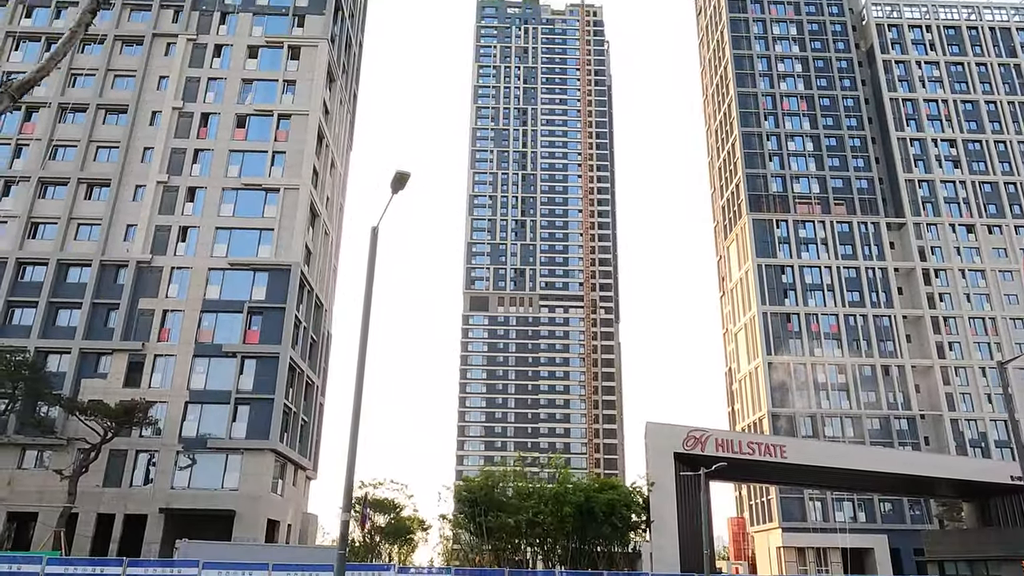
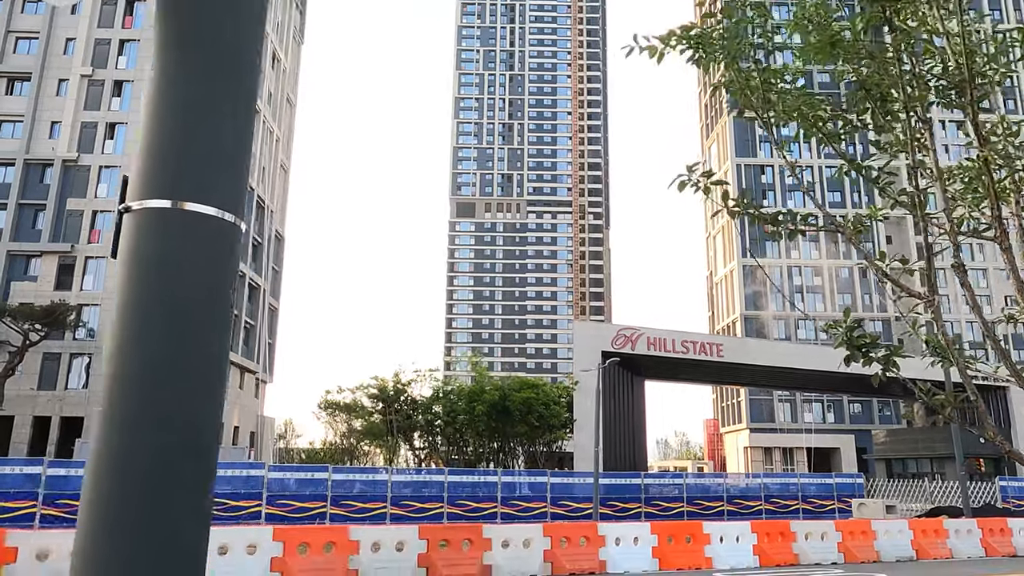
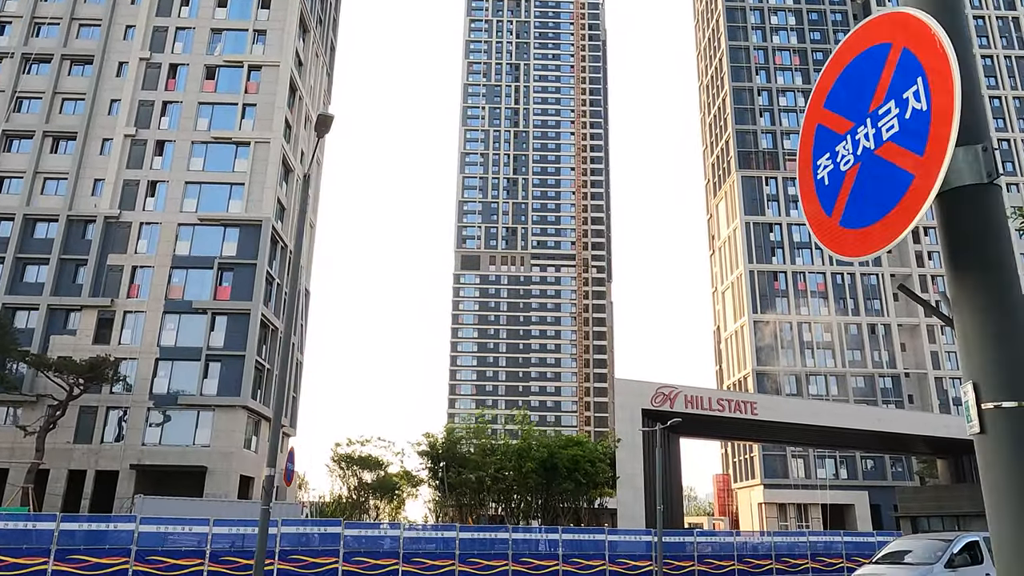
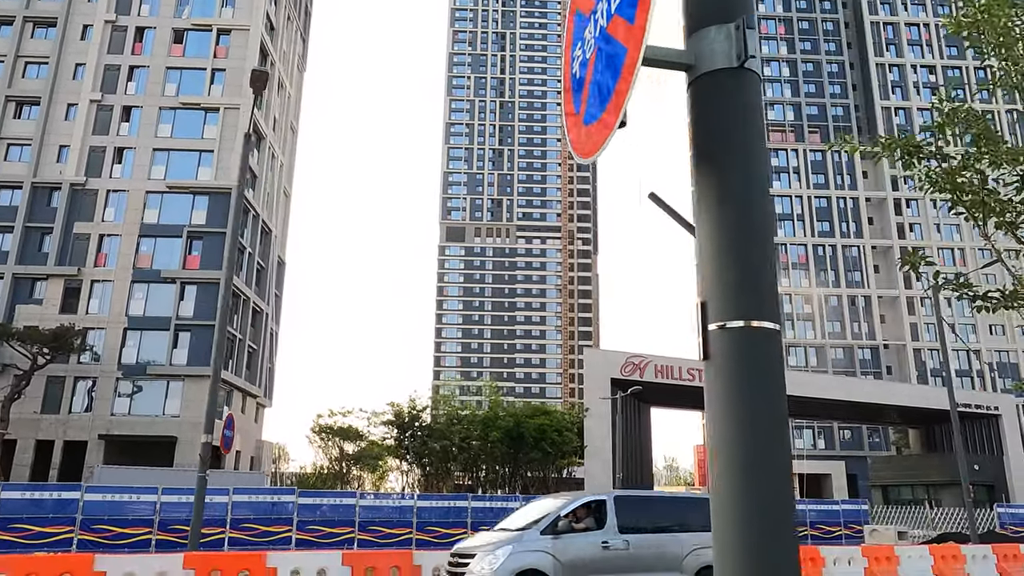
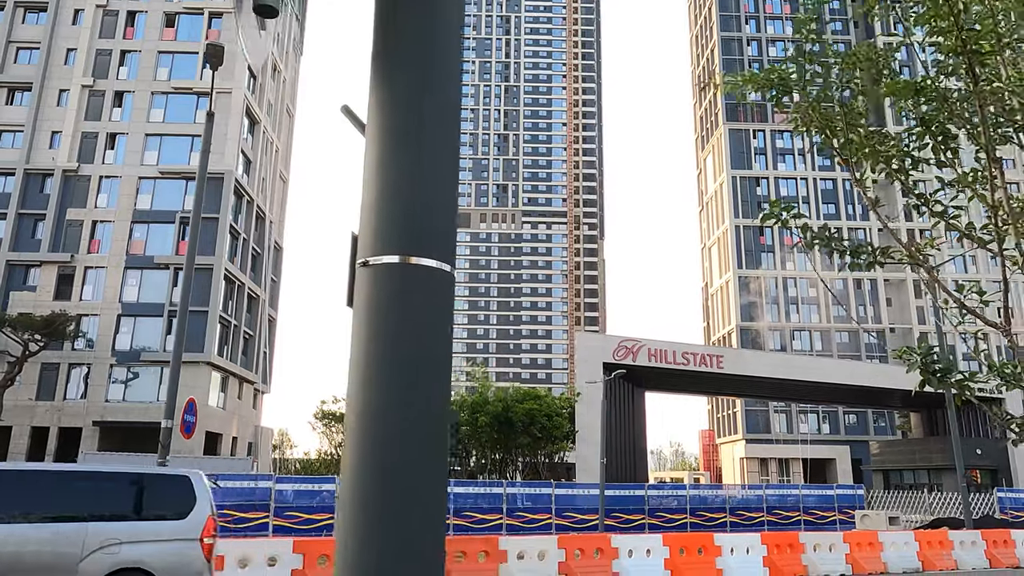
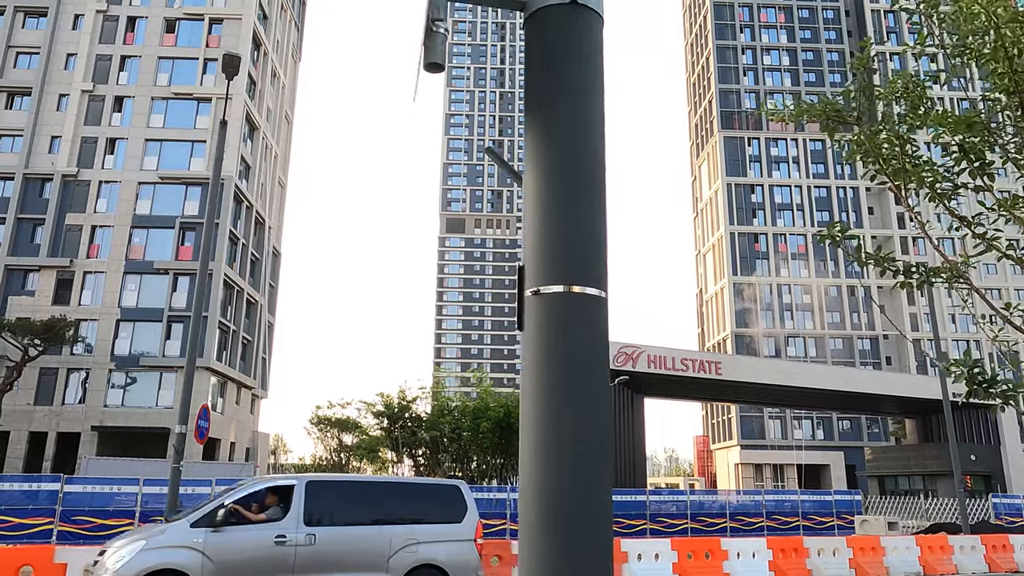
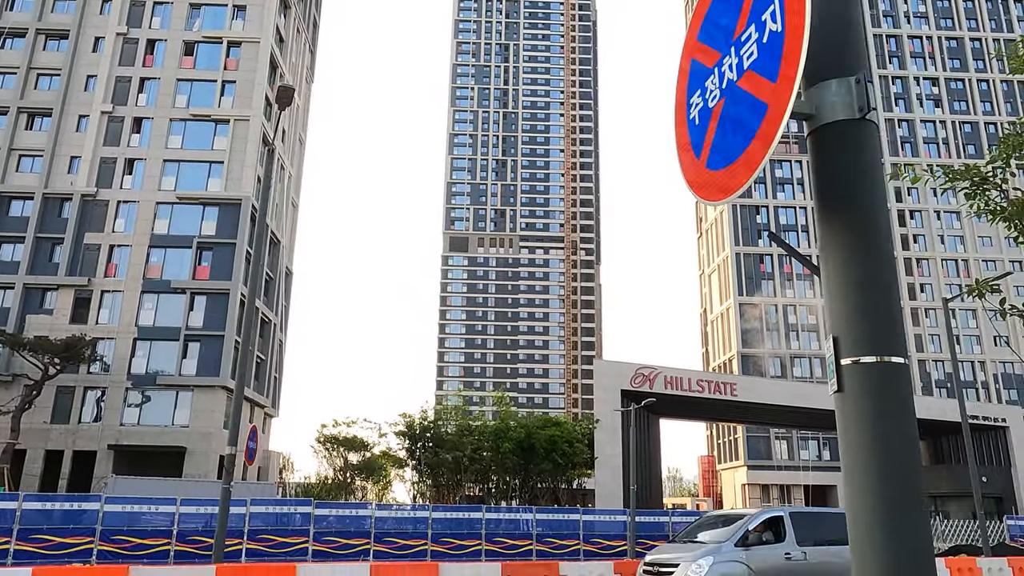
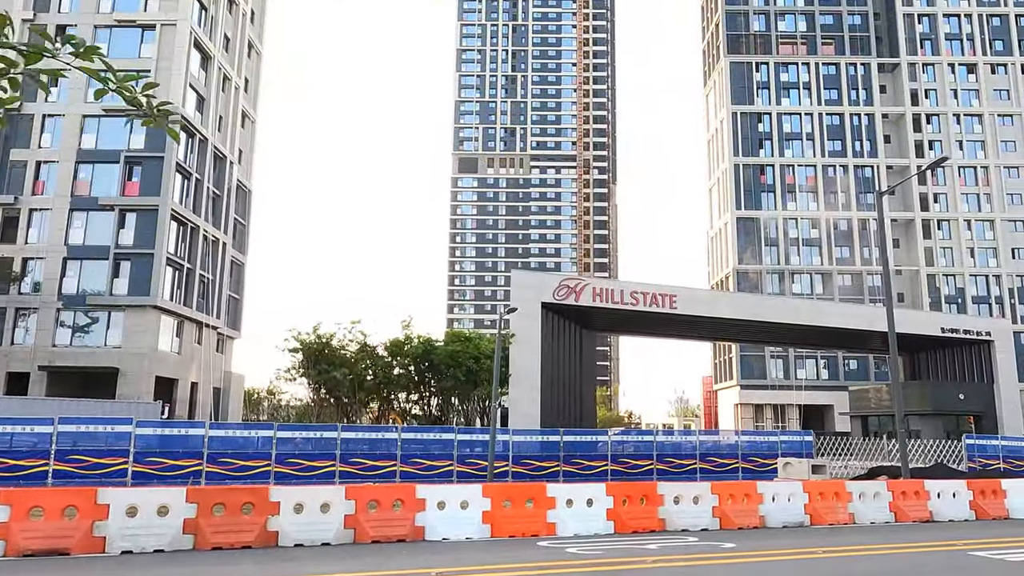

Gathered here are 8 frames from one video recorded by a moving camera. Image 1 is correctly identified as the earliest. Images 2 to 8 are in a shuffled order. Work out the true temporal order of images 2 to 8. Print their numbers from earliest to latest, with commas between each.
3, 7, 4, 6, 5, 2, 8
